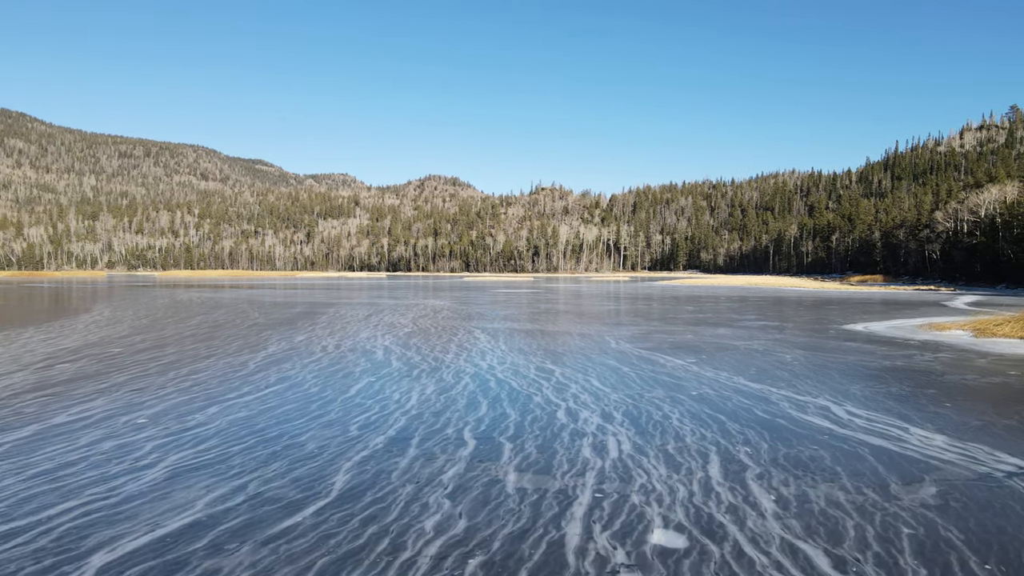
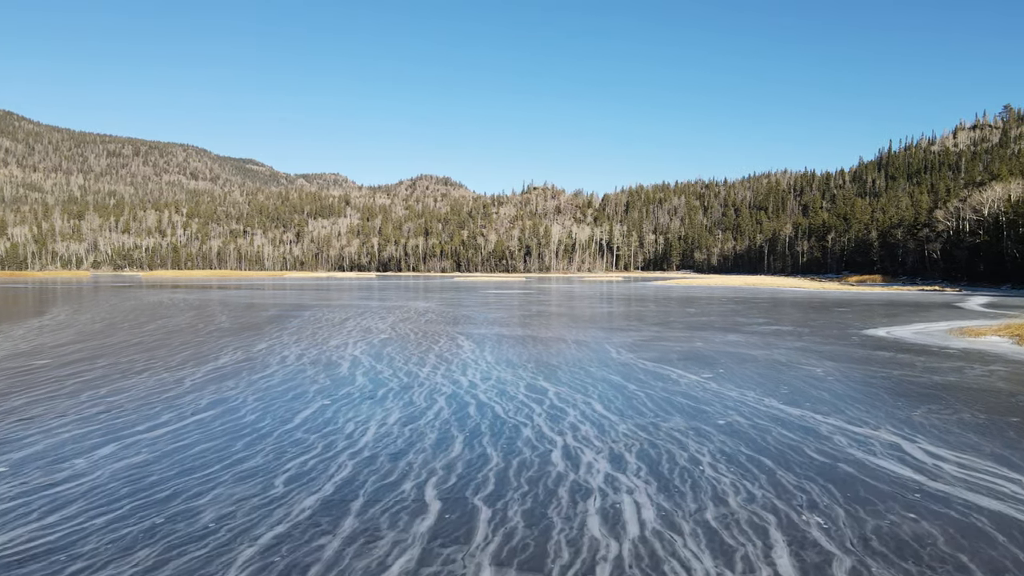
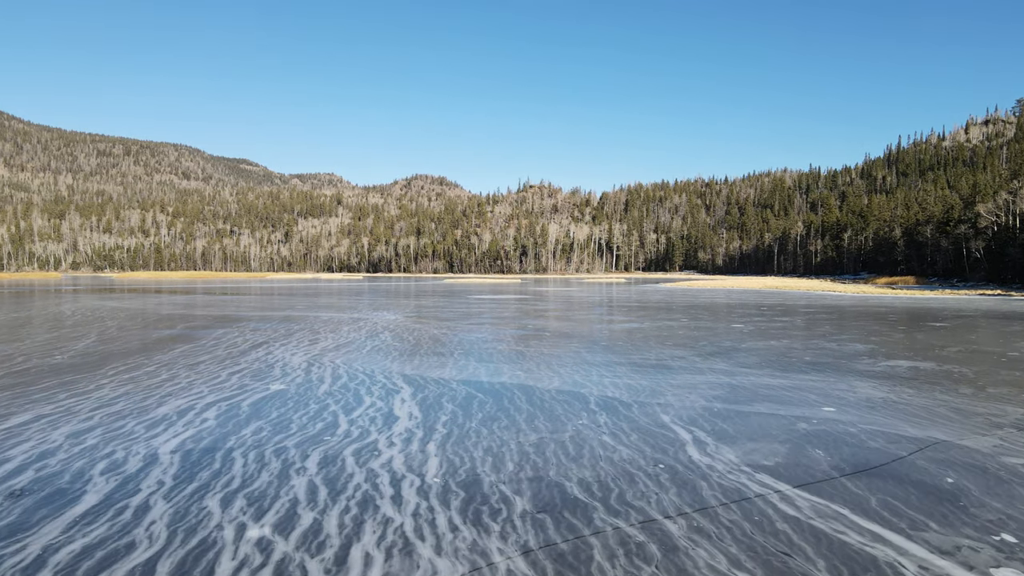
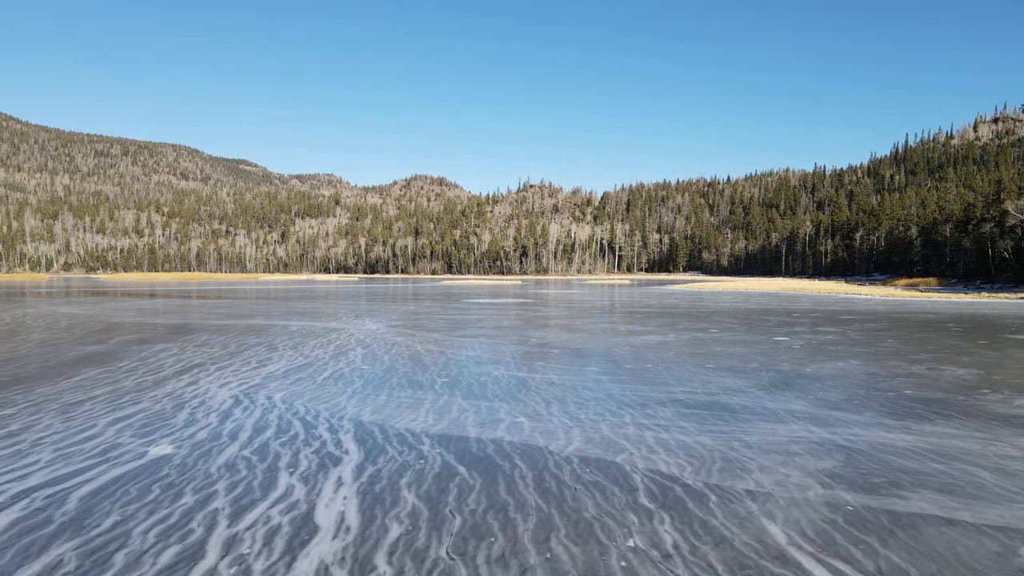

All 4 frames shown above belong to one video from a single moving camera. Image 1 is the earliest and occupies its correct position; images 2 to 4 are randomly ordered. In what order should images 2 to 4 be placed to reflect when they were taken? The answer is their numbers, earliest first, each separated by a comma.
2, 3, 4
